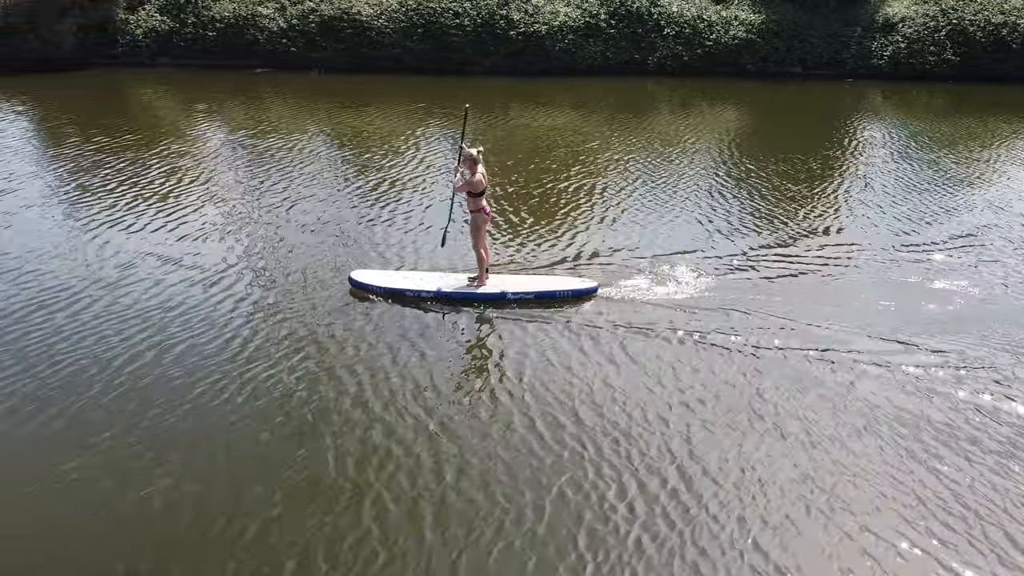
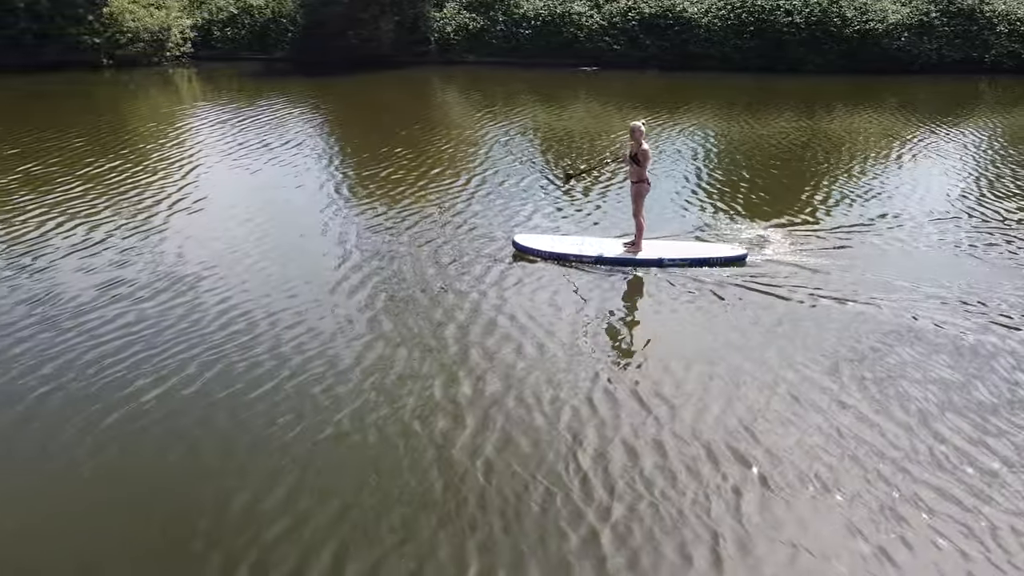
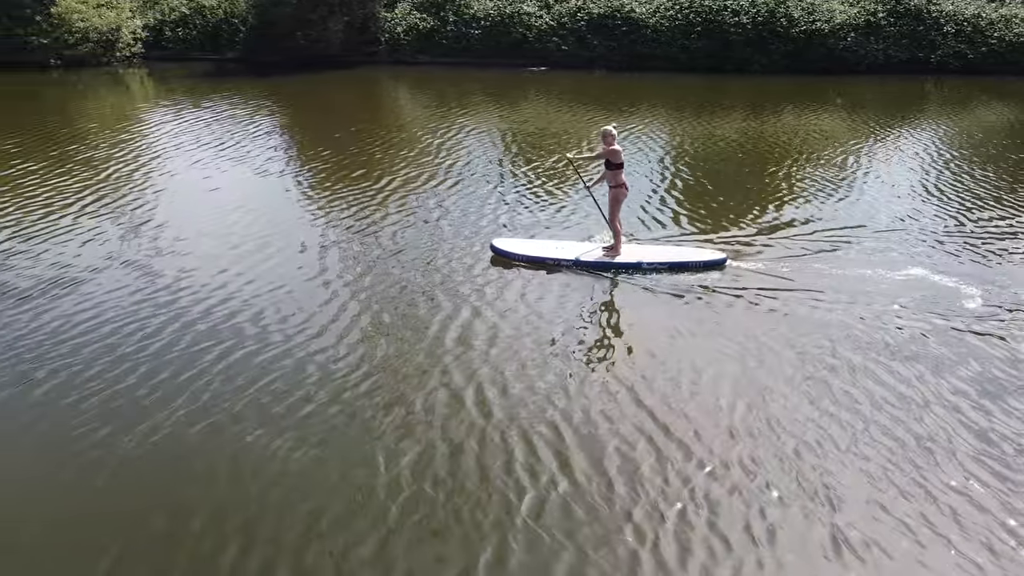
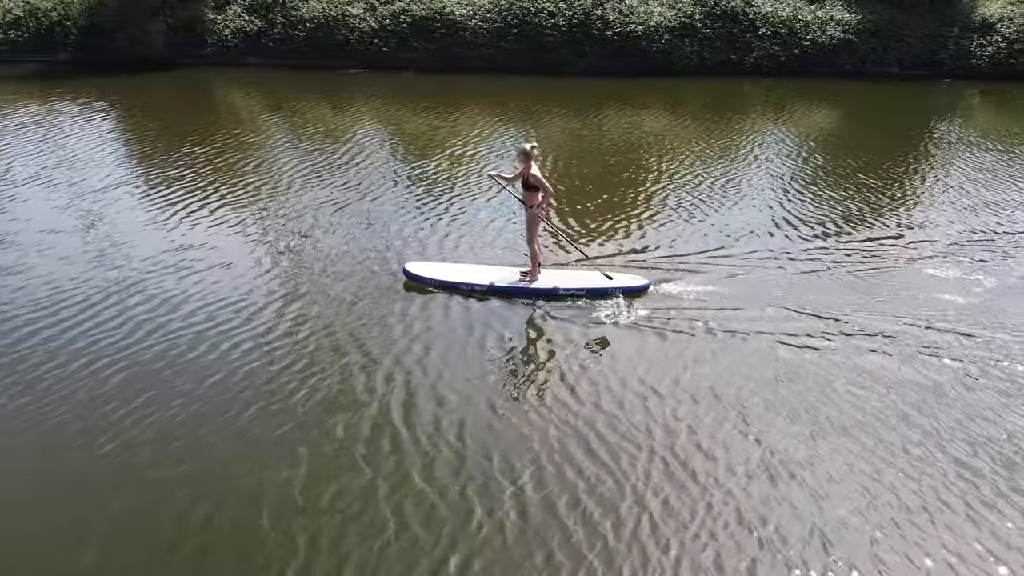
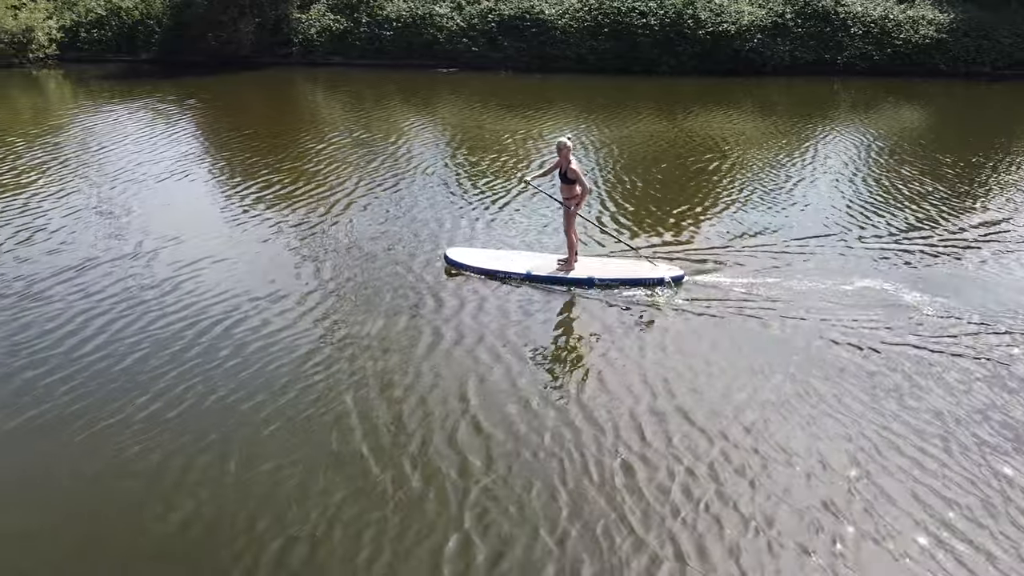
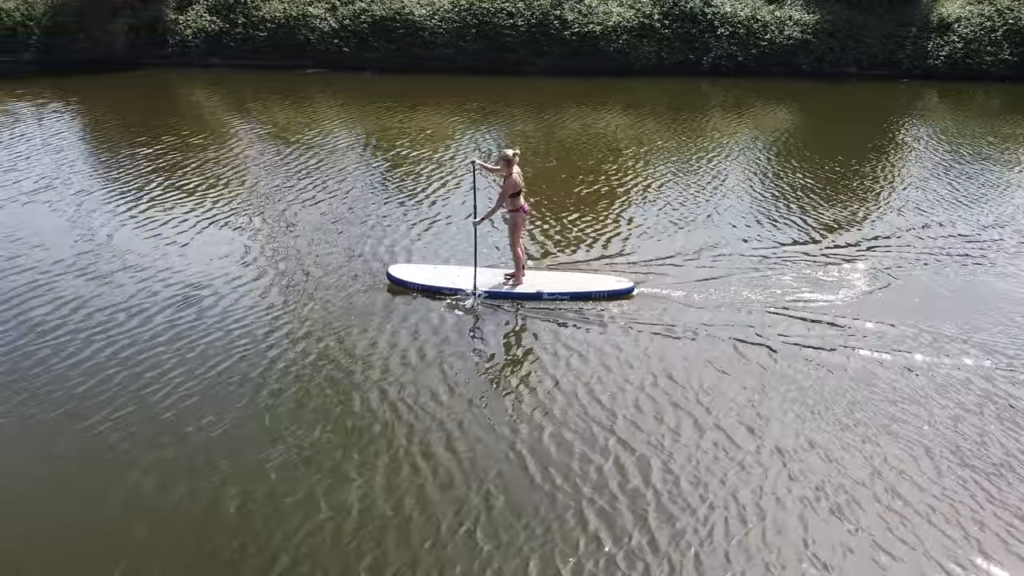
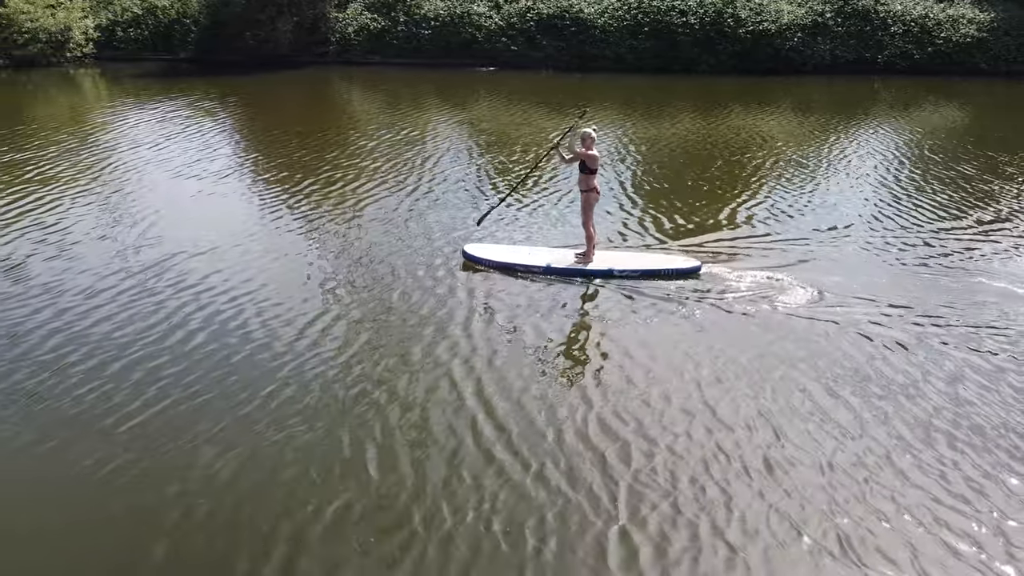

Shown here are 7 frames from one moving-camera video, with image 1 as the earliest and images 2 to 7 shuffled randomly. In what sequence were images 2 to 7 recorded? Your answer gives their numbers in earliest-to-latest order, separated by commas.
6, 4, 5, 7, 3, 2
